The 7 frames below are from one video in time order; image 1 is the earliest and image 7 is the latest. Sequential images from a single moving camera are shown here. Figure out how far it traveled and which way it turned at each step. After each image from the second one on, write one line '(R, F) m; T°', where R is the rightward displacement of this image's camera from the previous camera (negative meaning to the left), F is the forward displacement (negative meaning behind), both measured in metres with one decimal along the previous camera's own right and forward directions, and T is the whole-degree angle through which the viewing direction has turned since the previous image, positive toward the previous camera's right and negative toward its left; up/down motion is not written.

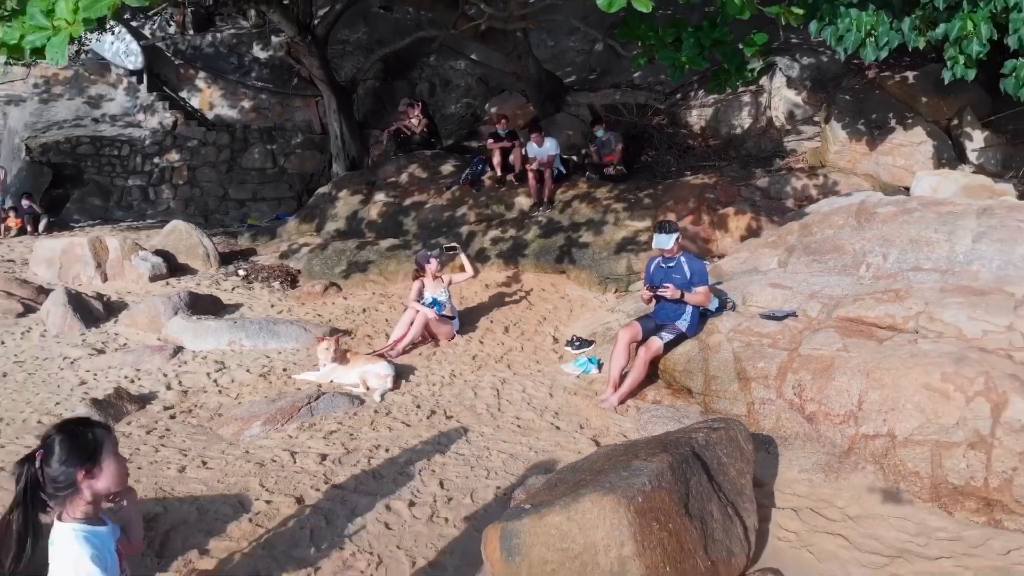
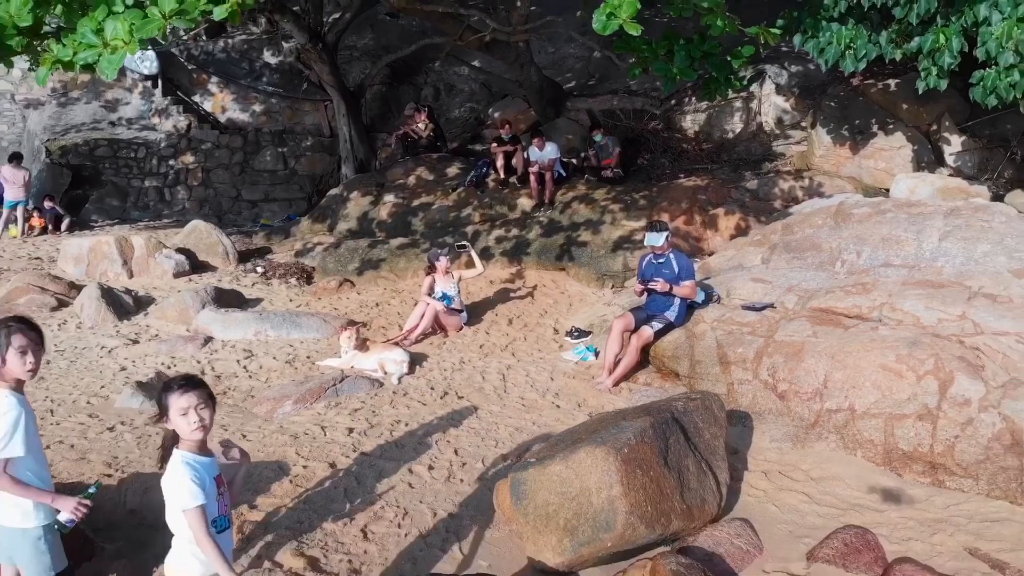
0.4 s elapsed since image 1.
(0.0, -0.5) m; 0°
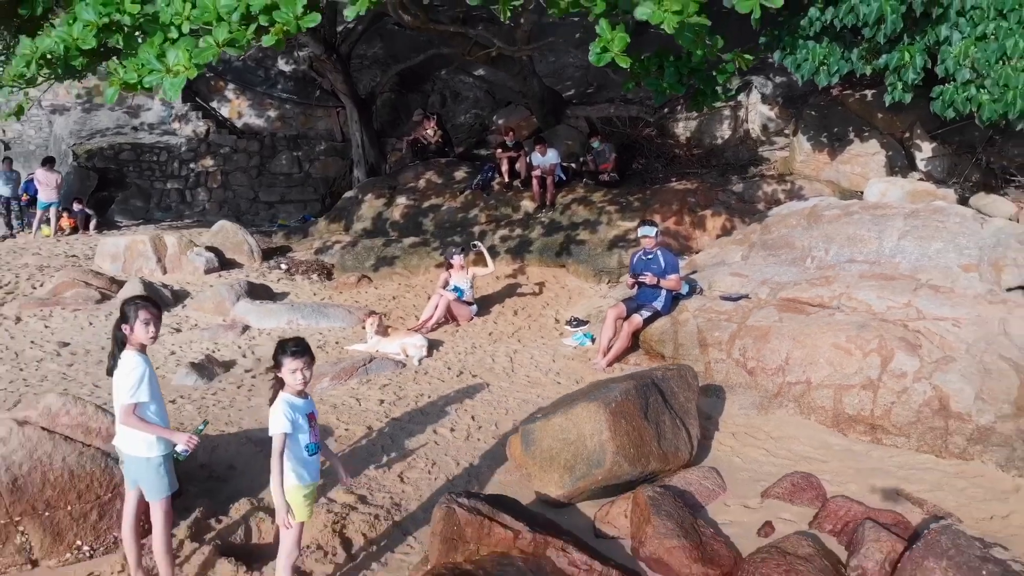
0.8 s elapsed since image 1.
(-0.1, -0.8) m; 0°
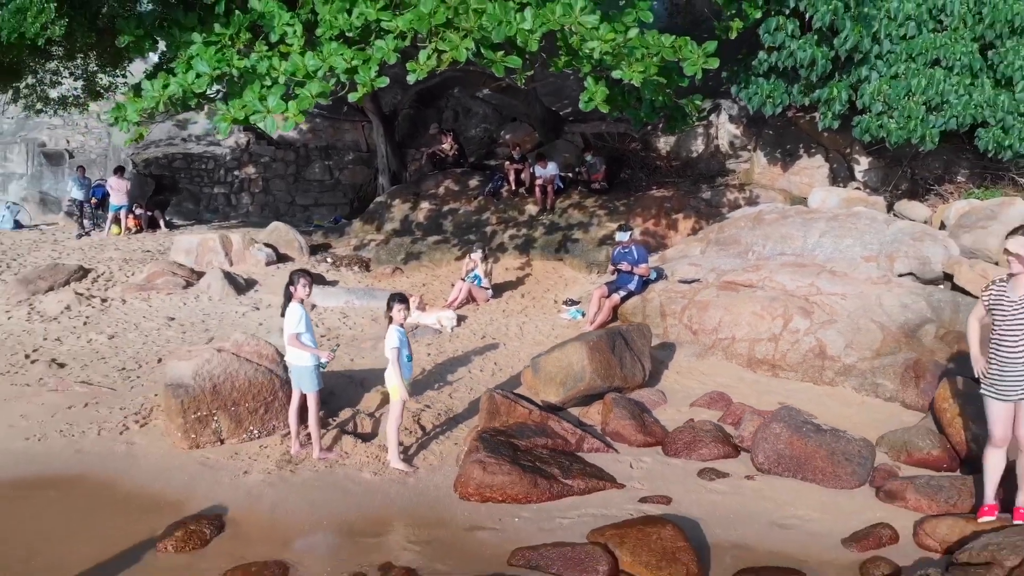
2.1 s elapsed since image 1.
(-0.1, -2.1) m; 0°
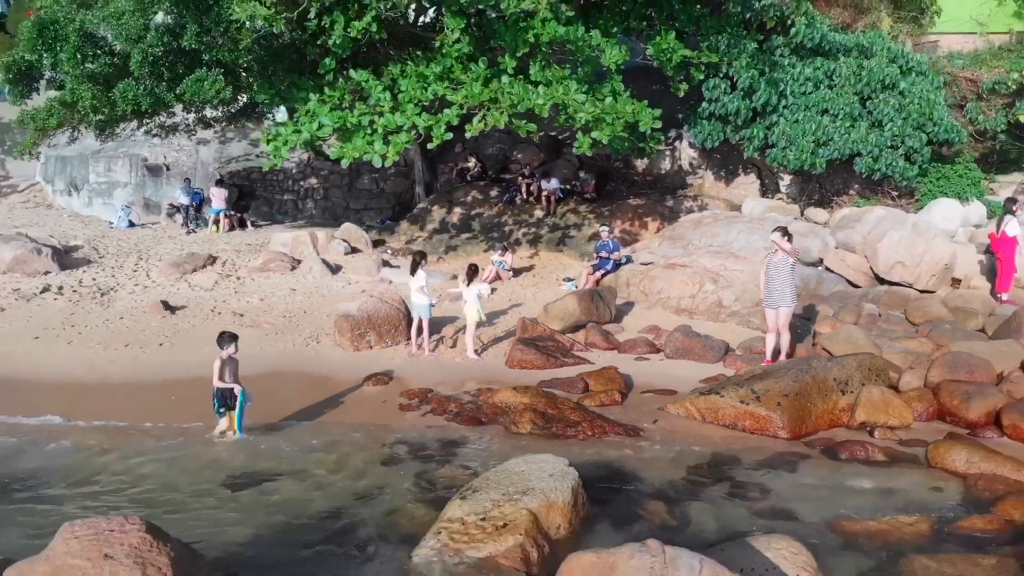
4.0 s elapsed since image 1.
(-0.3, -4.4) m; 0°
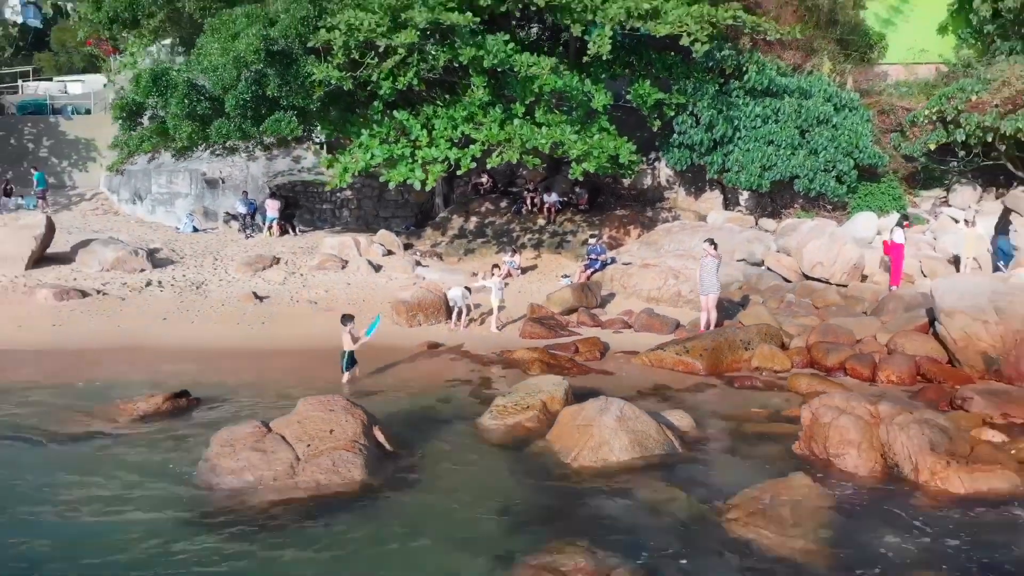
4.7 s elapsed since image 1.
(-0.2, -3.7) m; 0°
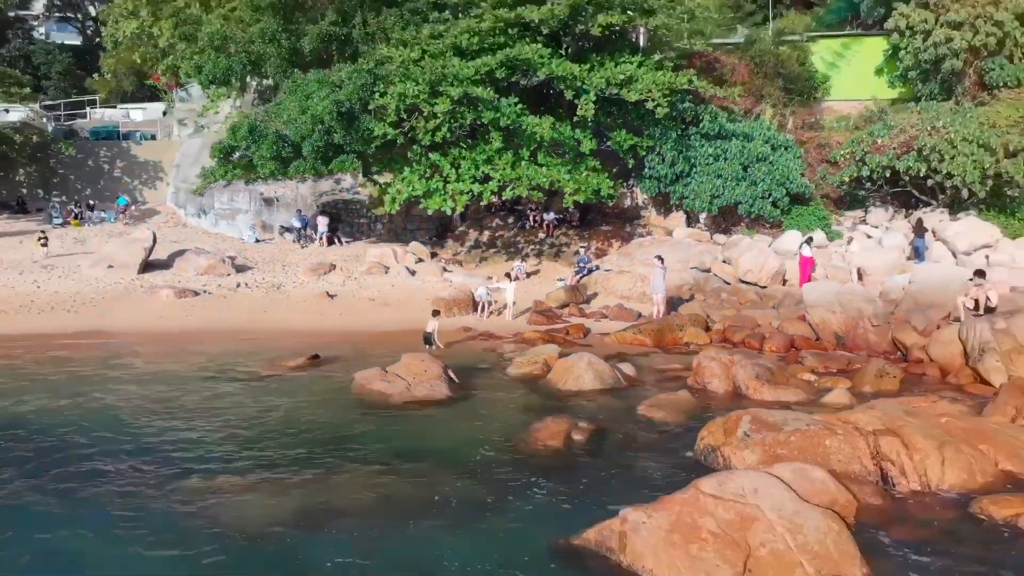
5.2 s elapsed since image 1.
(-0.3, -5.4) m; 0°
